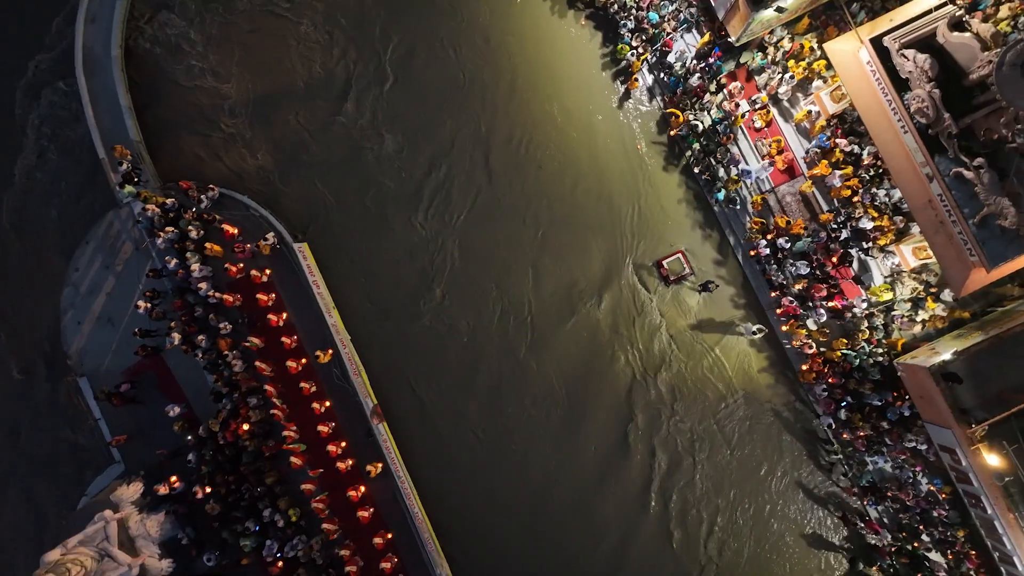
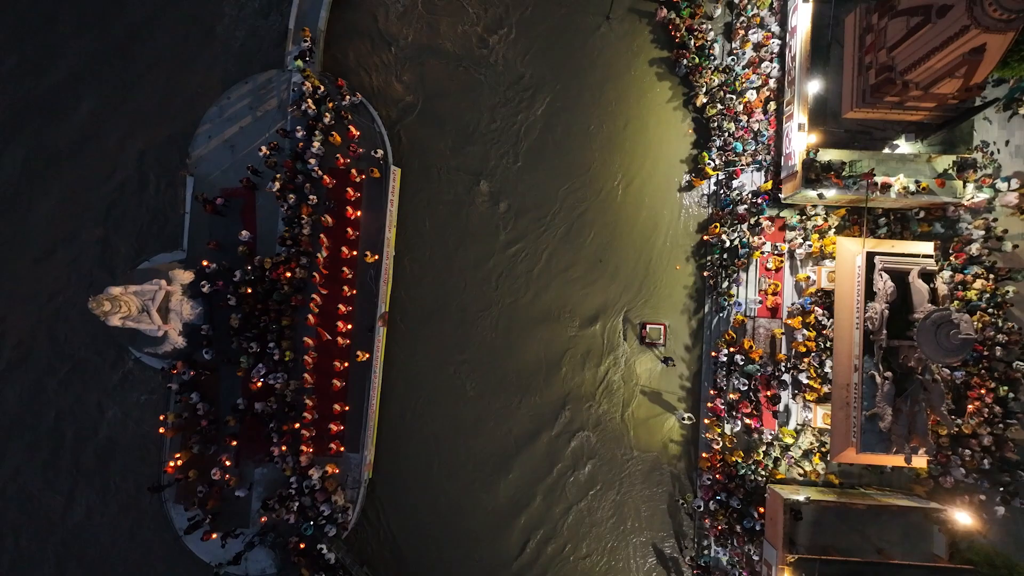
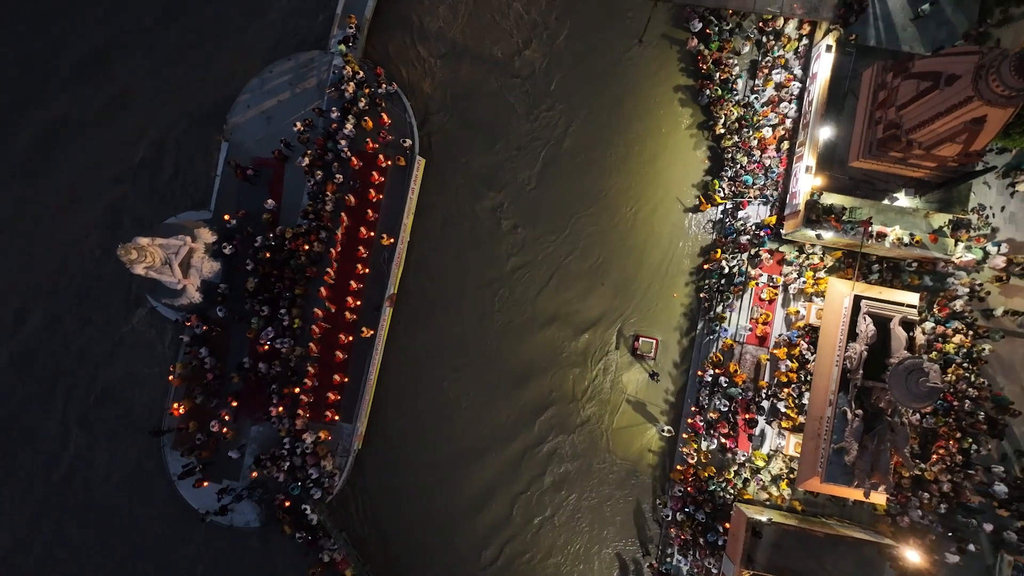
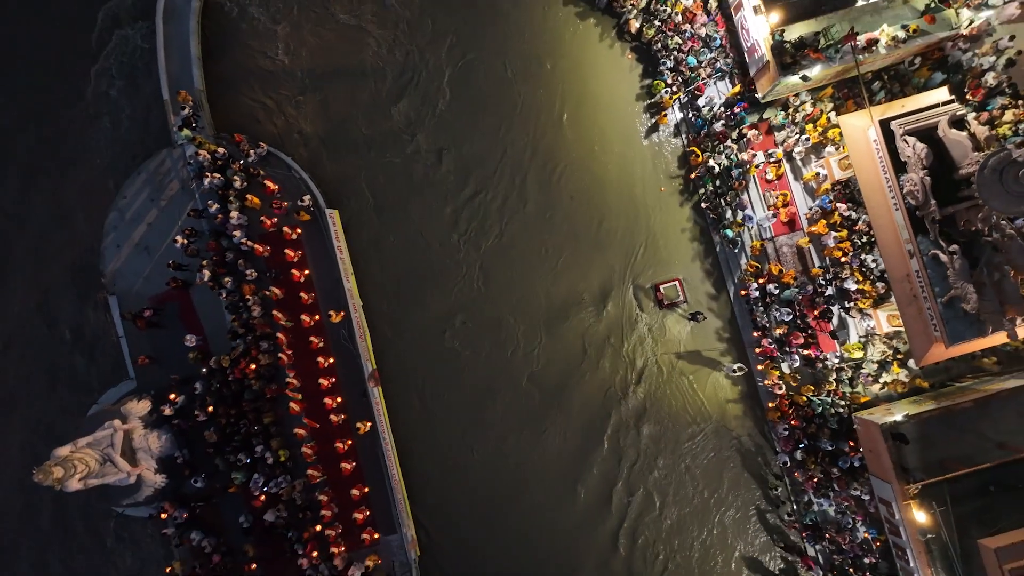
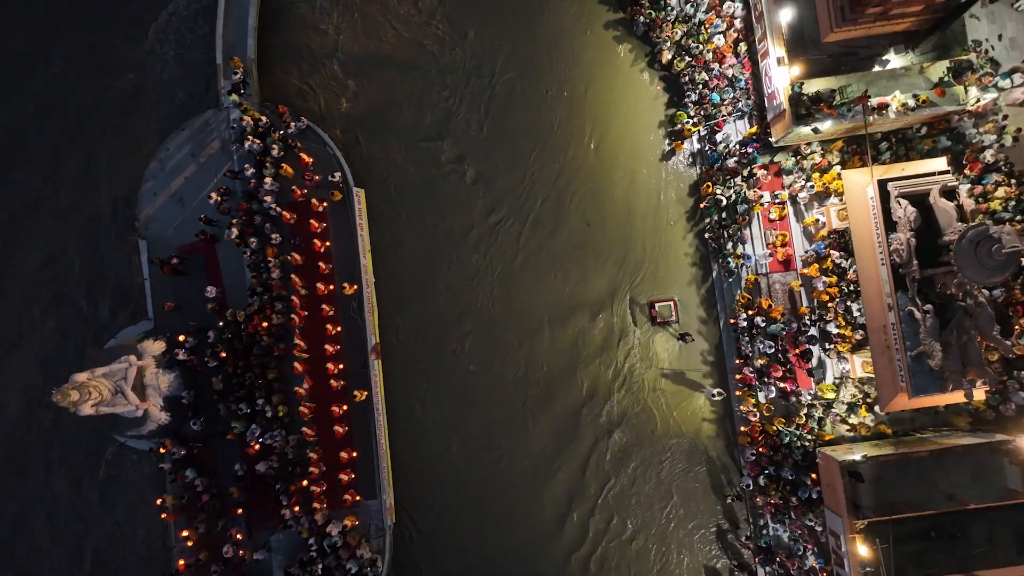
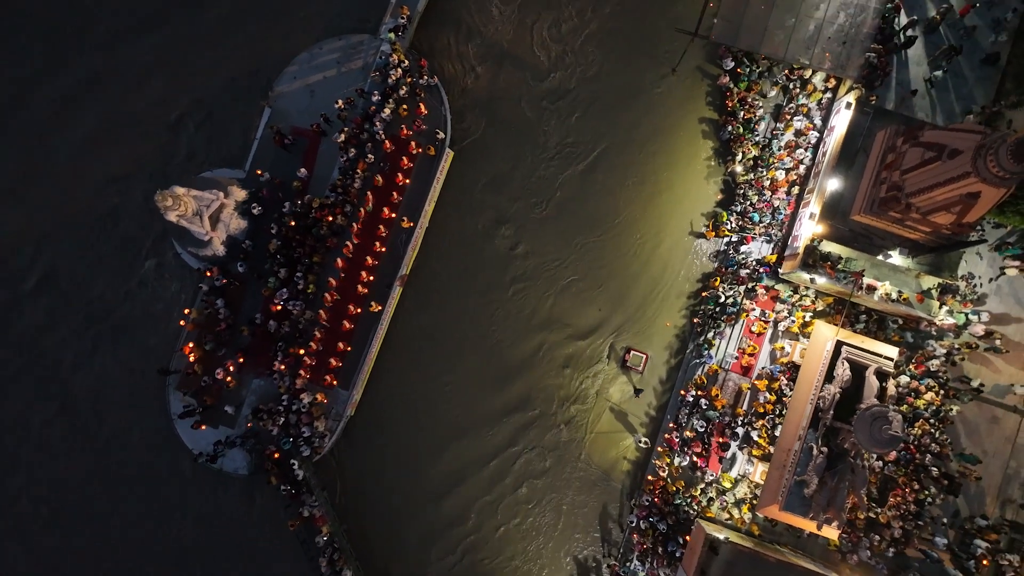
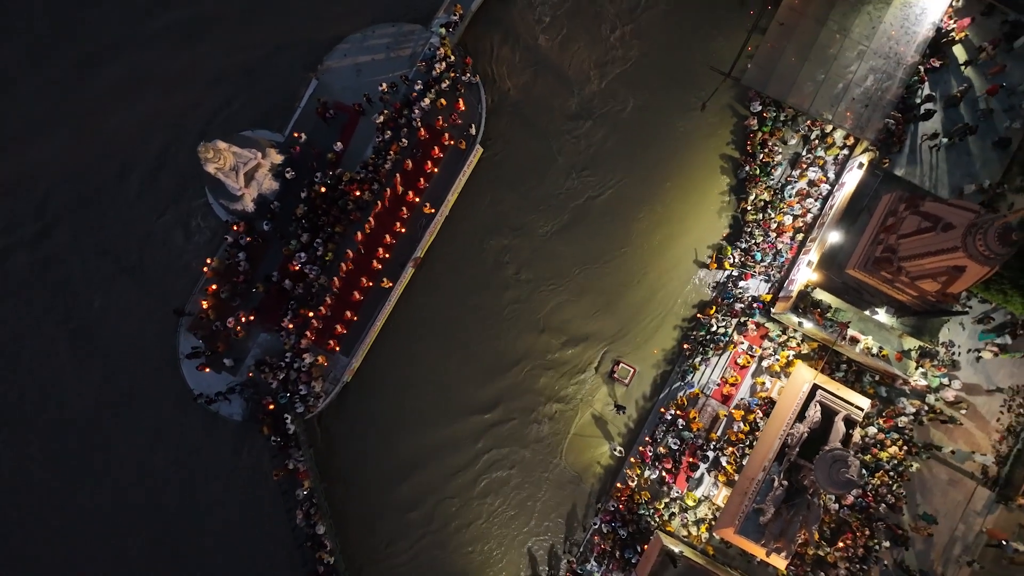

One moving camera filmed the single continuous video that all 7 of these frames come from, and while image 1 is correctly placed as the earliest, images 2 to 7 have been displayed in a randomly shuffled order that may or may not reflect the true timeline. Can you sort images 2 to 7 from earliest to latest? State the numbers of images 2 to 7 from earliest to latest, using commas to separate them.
4, 5, 2, 3, 6, 7
